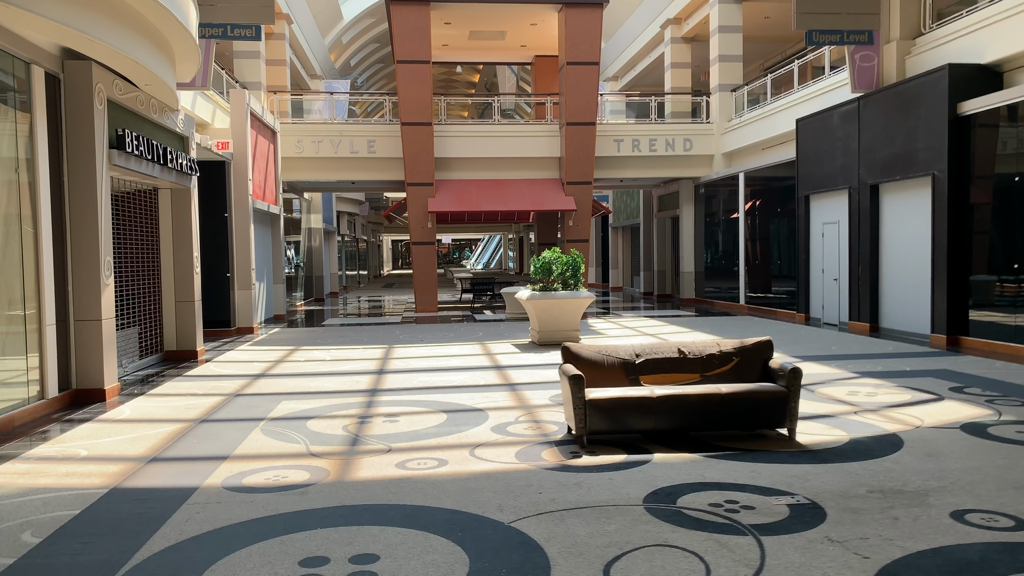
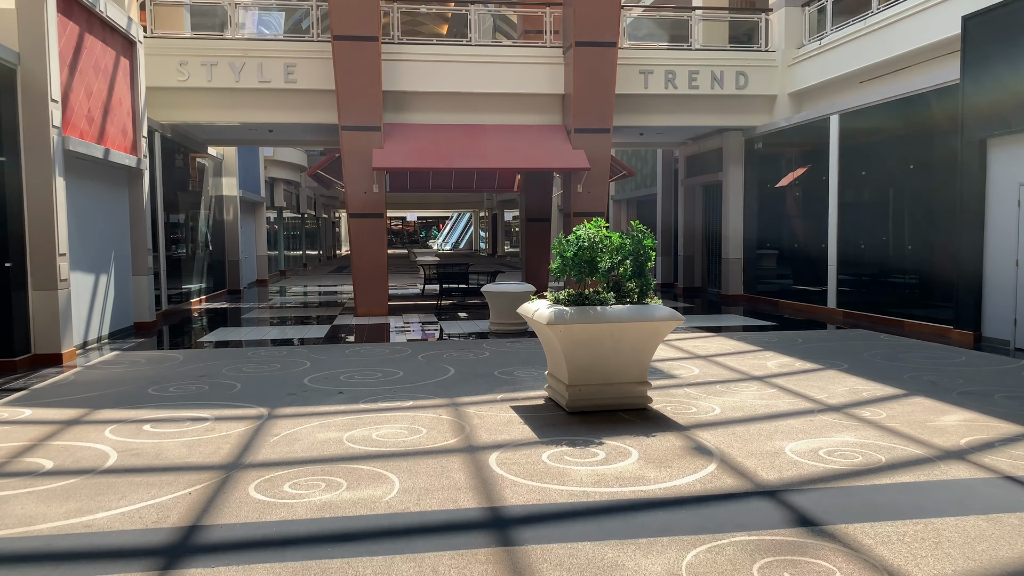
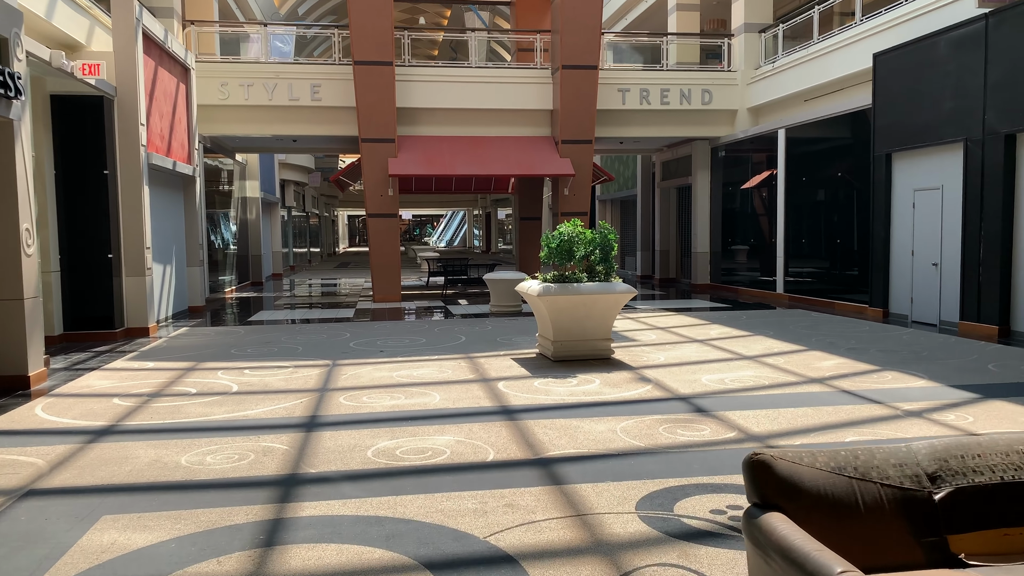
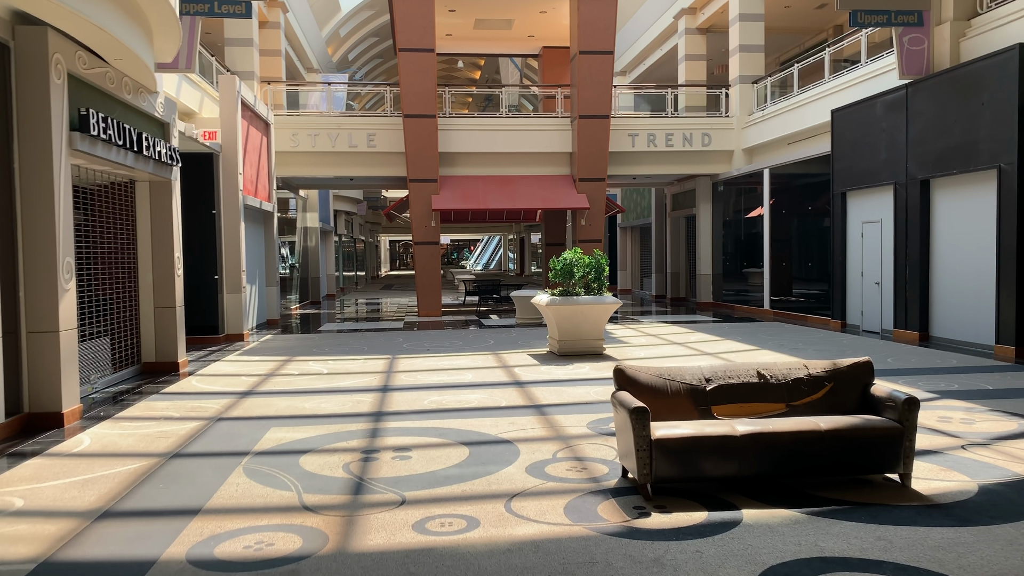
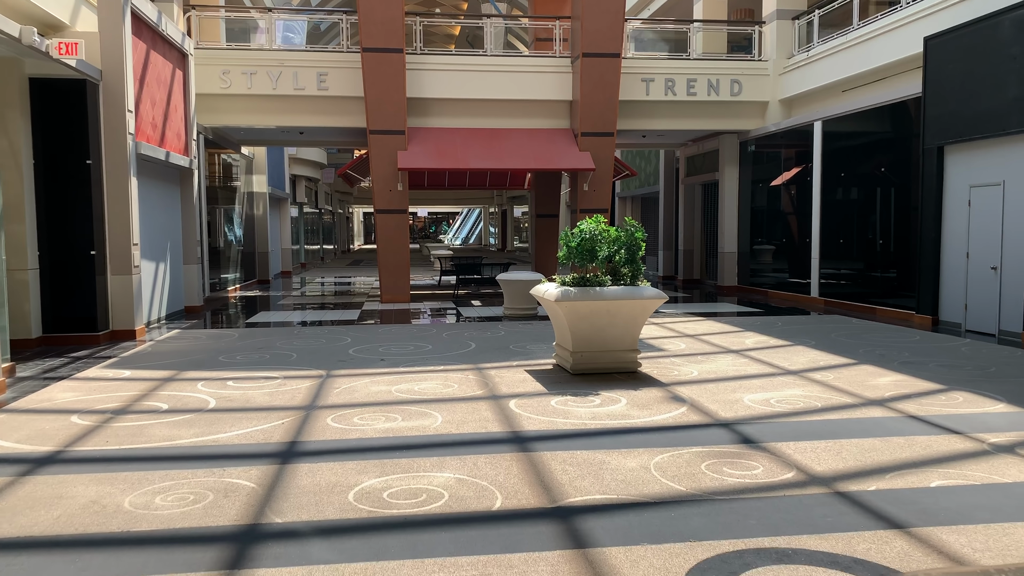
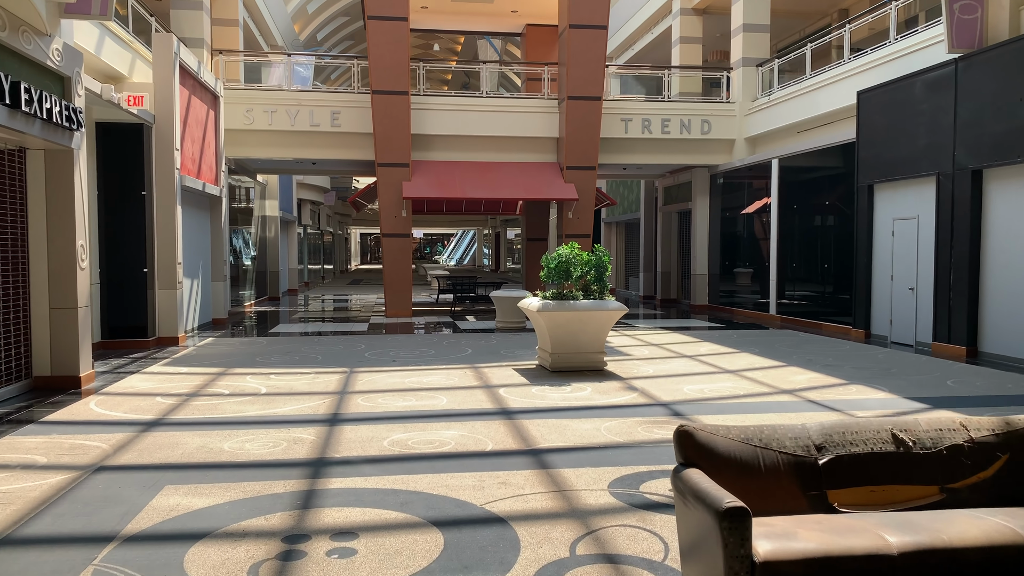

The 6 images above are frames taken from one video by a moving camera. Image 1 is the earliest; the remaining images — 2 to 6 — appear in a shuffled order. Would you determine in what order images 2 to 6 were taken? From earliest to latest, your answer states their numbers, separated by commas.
4, 6, 3, 5, 2
